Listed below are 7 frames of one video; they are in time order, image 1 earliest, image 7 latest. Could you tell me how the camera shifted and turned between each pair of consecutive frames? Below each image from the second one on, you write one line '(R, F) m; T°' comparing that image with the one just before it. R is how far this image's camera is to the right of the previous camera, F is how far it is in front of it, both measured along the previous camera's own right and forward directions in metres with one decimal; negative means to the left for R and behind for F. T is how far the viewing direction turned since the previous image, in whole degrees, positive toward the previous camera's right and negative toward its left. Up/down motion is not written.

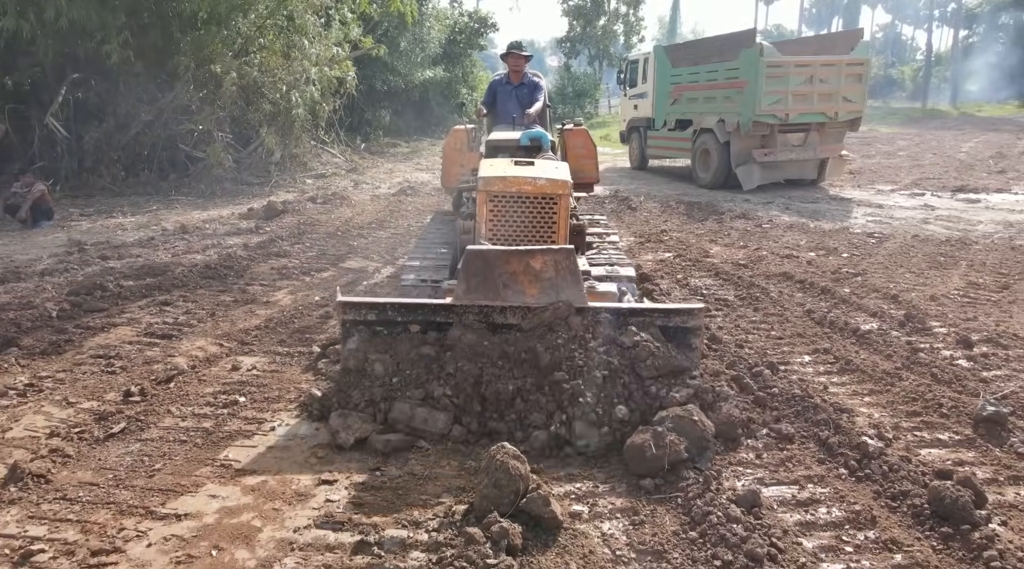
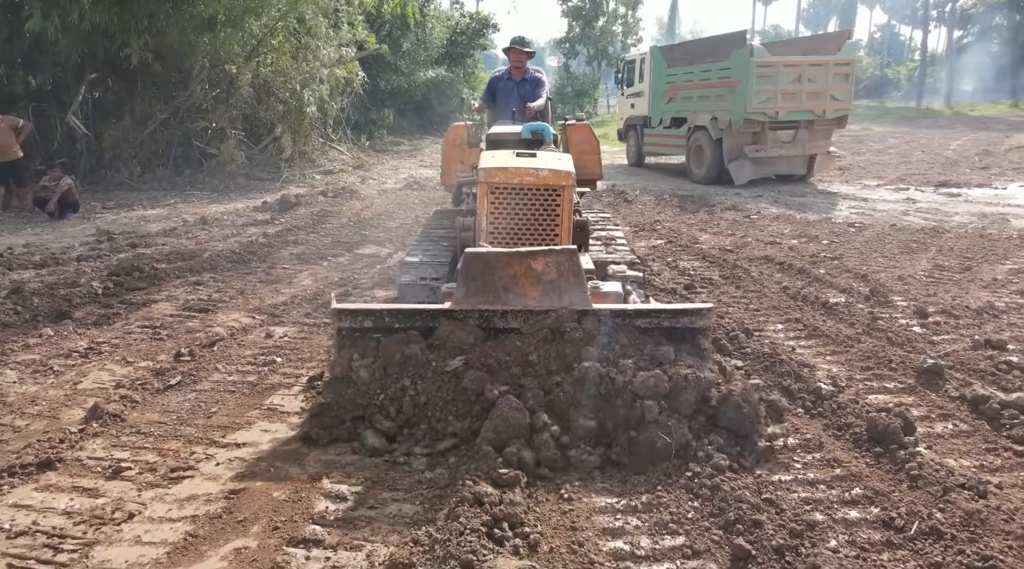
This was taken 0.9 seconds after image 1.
(0.0, -0.6) m; 0°
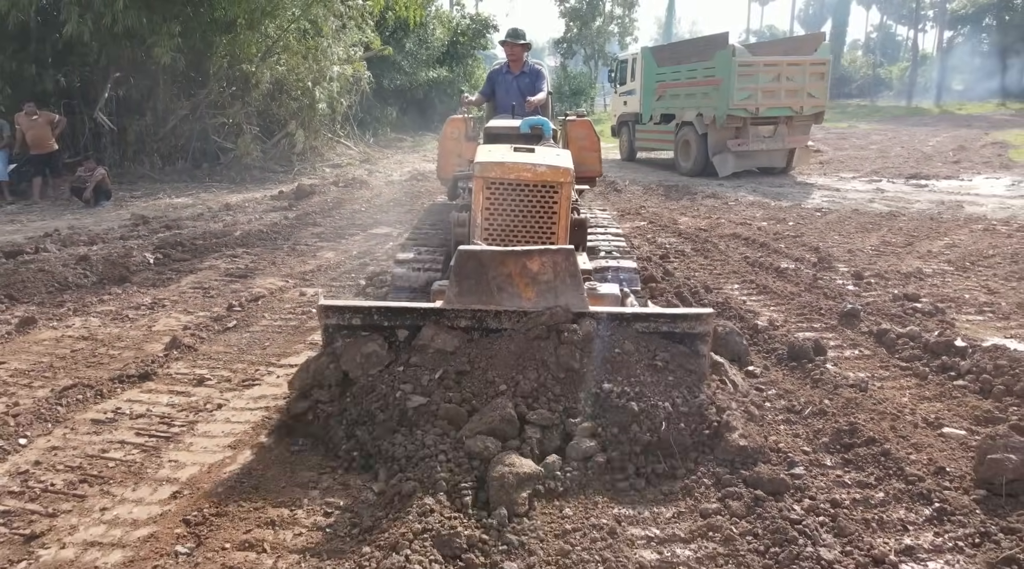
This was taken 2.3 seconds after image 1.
(0.0, -1.0) m; 0°
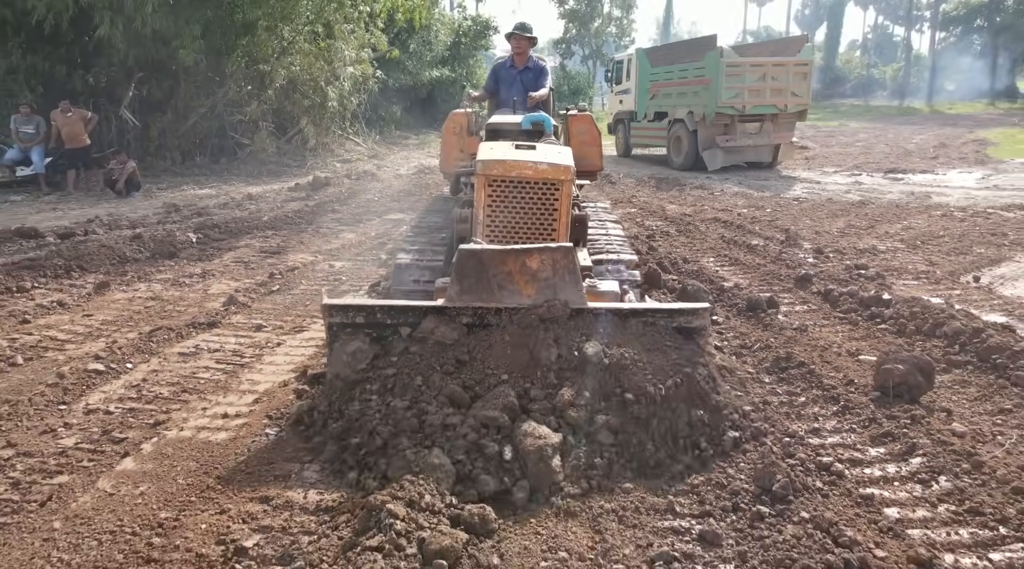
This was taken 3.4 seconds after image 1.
(0.0, -0.9) m; 0°
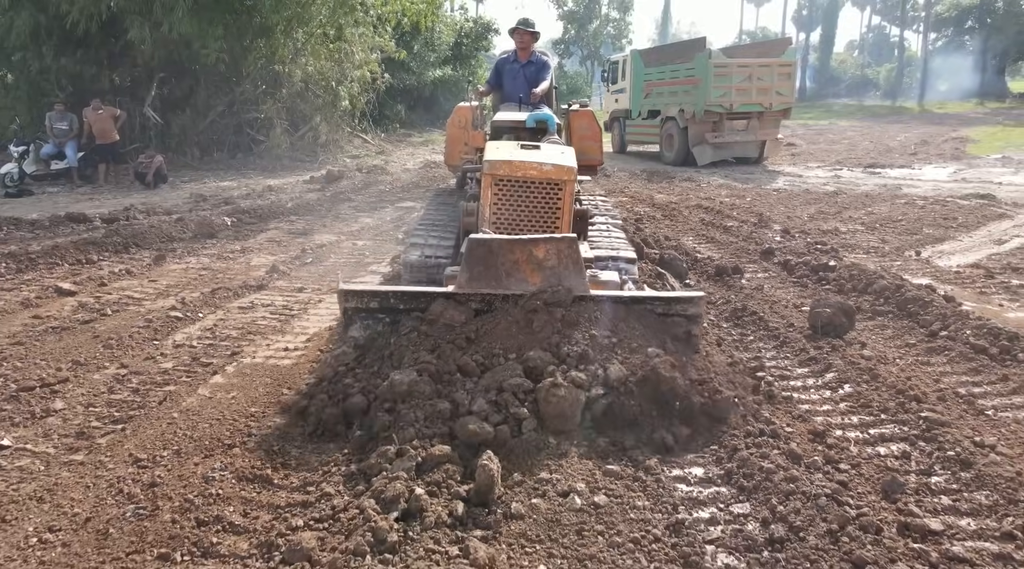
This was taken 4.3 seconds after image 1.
(0.0, -1.0) m; 0°
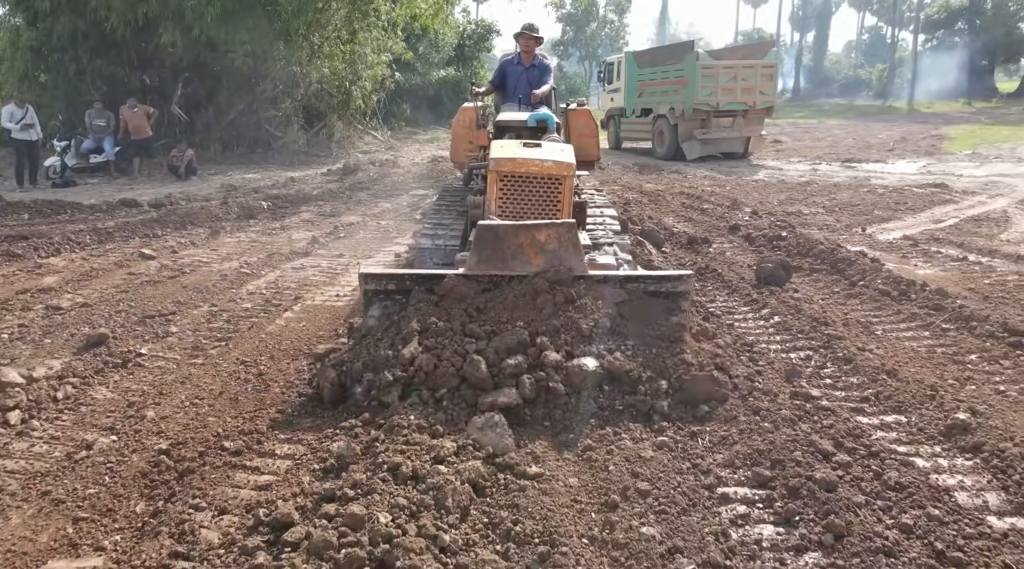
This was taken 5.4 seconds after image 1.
(0.0, -1.2) m; 0°
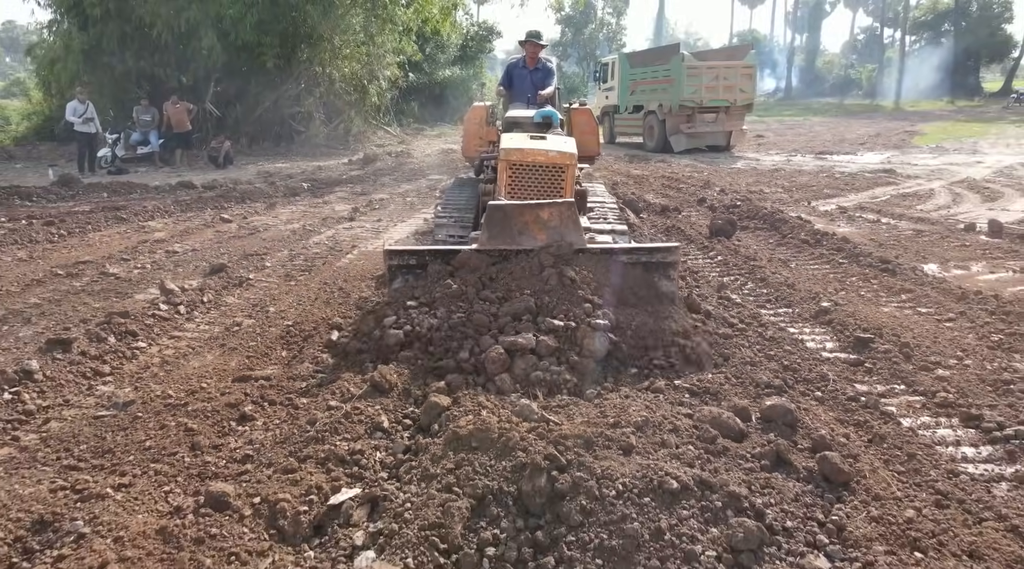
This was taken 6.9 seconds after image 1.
(-0.1, -1.8) m; 0°
